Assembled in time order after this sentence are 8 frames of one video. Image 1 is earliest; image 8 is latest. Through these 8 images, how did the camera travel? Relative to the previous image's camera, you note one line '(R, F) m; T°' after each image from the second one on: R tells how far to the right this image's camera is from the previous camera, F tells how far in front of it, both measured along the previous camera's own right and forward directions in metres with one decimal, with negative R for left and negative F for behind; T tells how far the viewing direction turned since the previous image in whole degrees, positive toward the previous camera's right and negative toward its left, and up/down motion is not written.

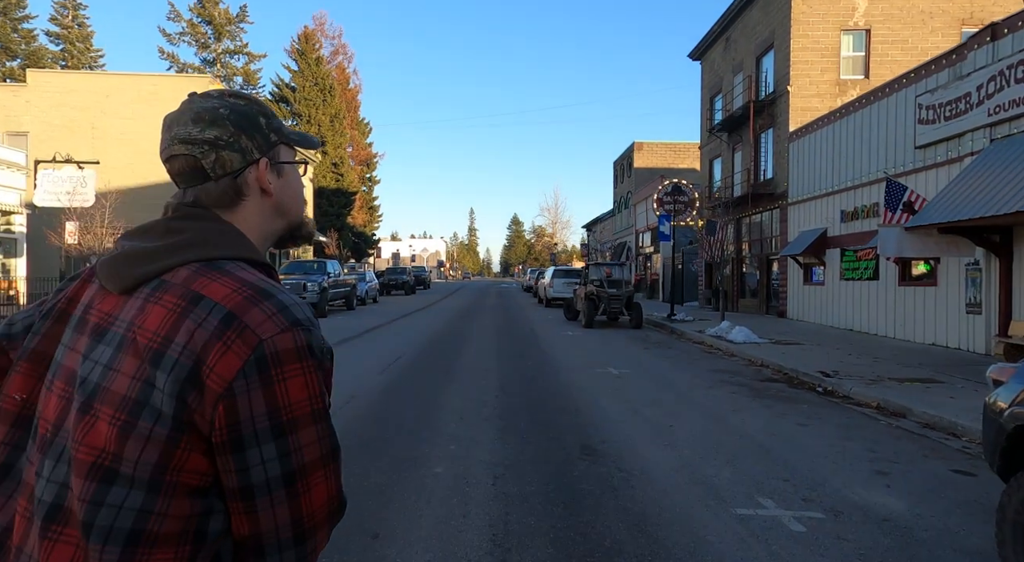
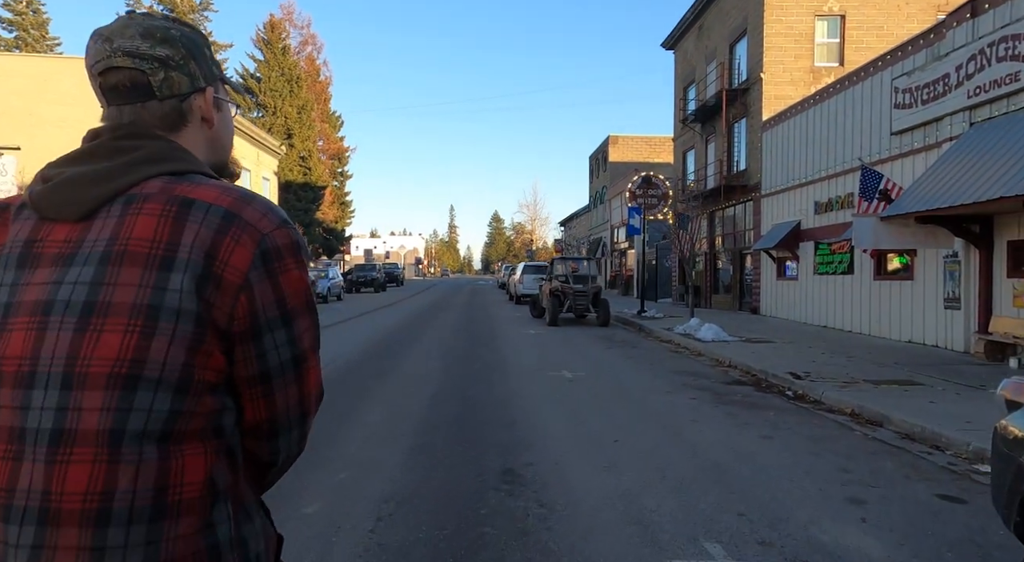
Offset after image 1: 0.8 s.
(+0.5, +1.0) m; +2°
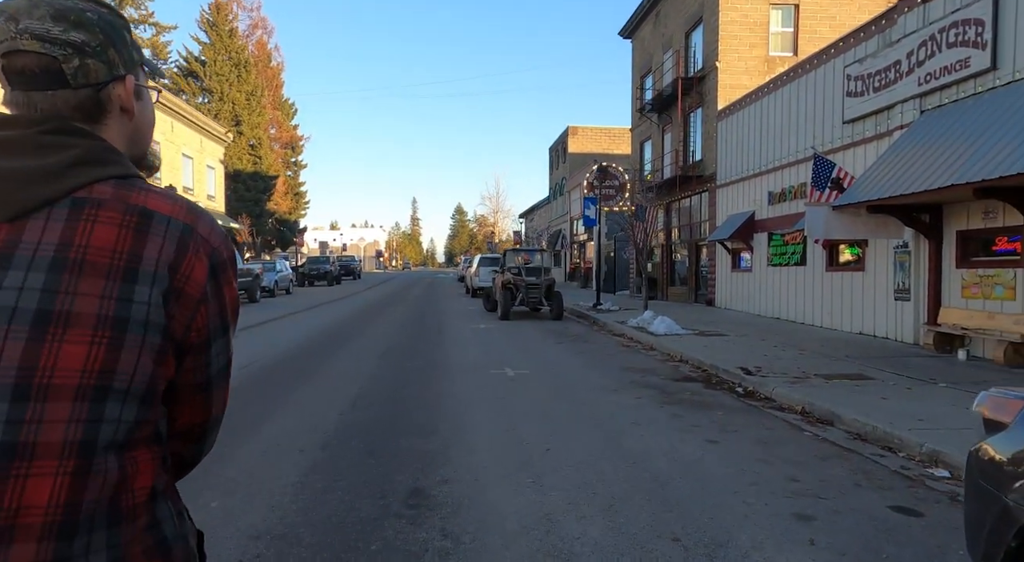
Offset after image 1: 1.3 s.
(+0.3, +0.6) m; +3°
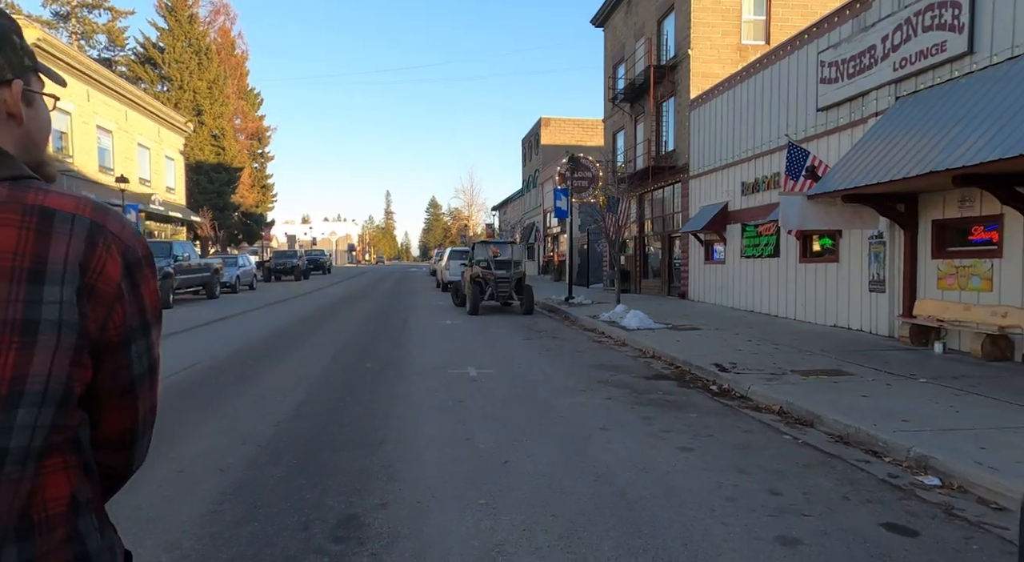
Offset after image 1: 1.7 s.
(+0.2, +0.5) m; +2°
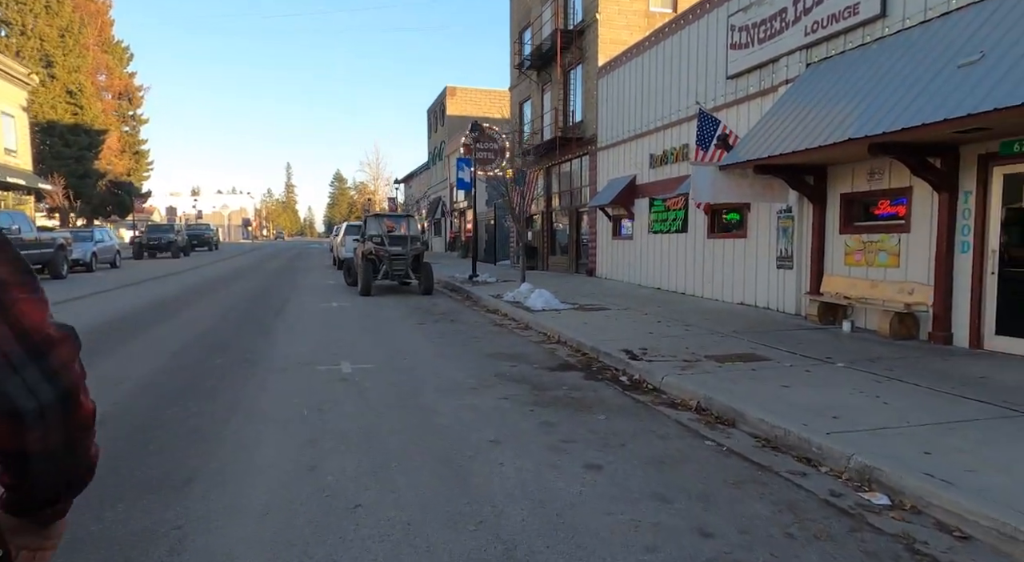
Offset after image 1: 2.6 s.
(+0.3, +1.2) m; +8°
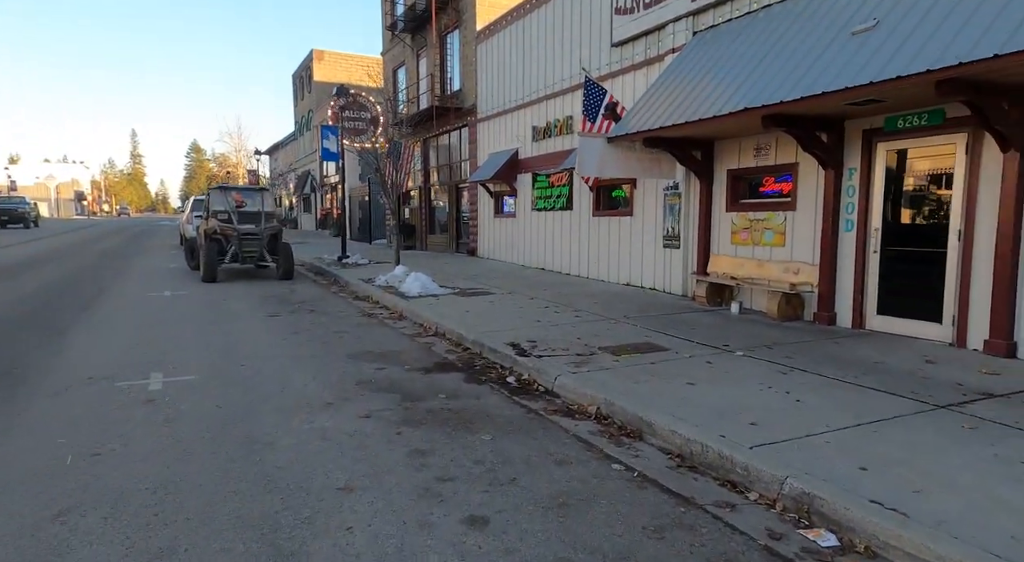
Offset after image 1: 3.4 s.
(+0.1, +1.1) m; +10°
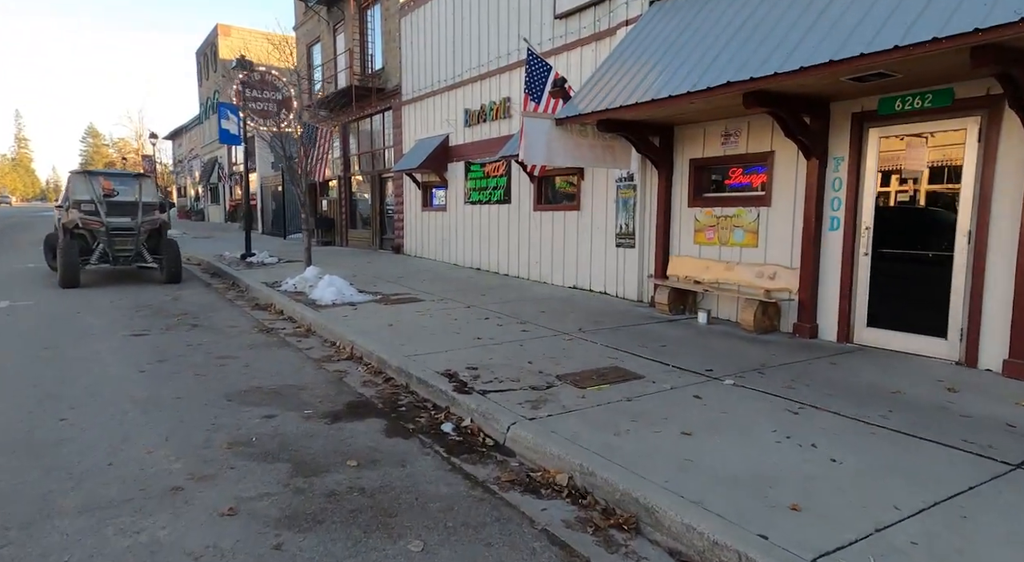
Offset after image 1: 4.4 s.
(-0.1, +1.6) m; +6°
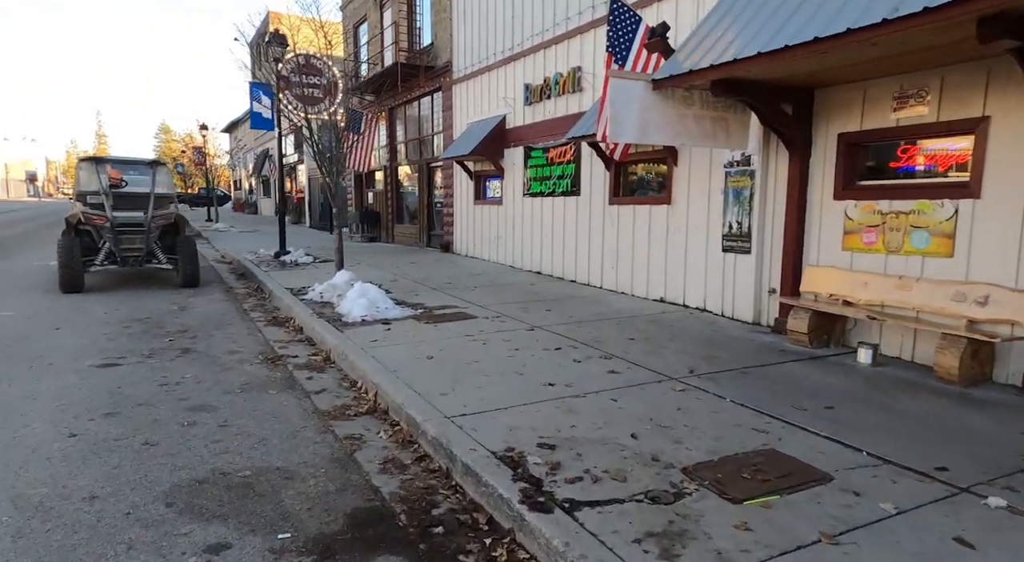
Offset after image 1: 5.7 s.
(-0.3, +2.2) m; -4°
